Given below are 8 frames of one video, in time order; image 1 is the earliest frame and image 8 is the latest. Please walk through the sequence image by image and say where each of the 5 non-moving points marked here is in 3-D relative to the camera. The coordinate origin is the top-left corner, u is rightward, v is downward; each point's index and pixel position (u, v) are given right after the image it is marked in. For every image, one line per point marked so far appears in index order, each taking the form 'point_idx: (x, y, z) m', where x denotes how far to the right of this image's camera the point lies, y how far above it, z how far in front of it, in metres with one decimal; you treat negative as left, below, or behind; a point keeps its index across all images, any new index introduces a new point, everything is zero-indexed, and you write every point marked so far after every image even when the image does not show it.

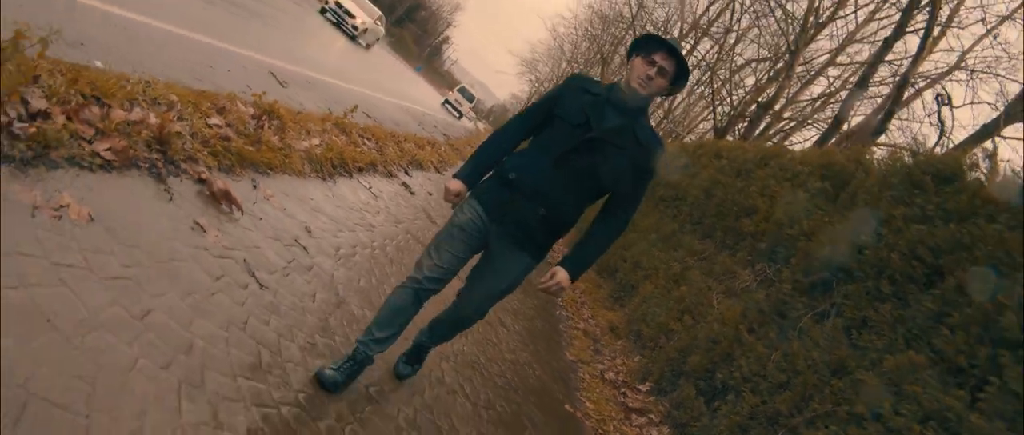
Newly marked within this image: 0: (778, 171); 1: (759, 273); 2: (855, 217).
0: (+2.3, +0.4, +8.3) m
1: (+2.0, -0.4, +7.5) m
2: (+2.2, 0.0, +6.2) m
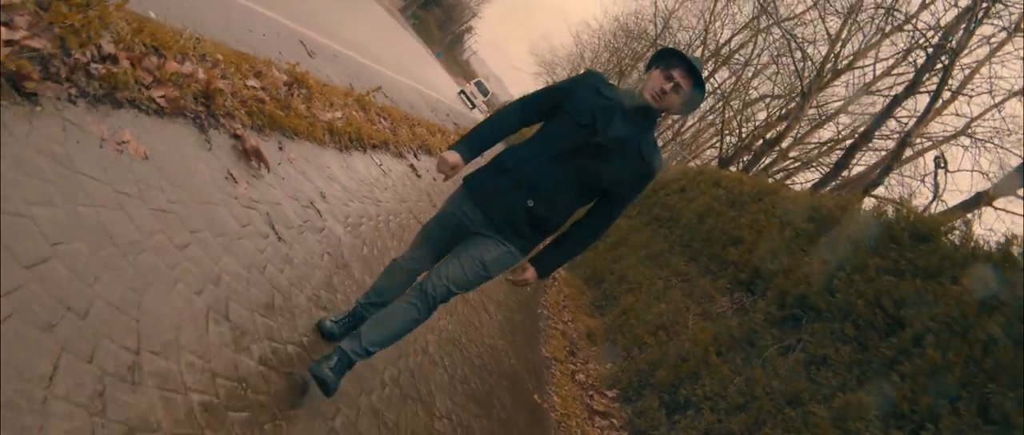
0: (+2.3, +0.1, +8.8) m
1: (+1.9, -0.7, +7.9) m
2: (+2.2, -0.3, +6.7) m
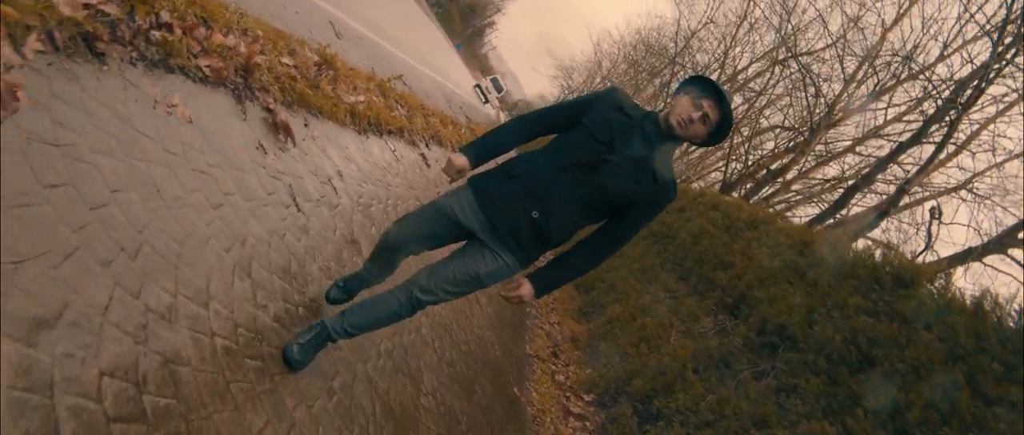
0: (+2.3, -0.2, +9.1) m
1: (+1.8, -0.9, +8.3) m
2: (+2.1, -0.6, +7.0) m
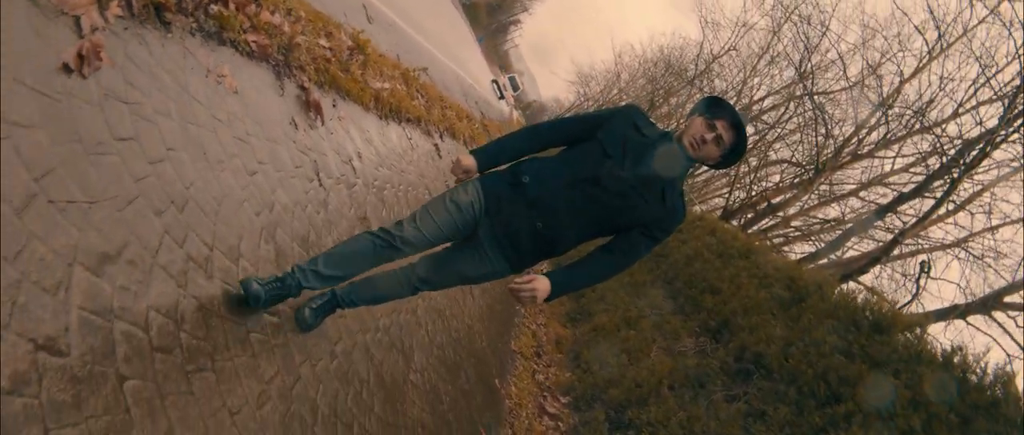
0: (+2.3, -0.5, +9.5) m
1: (+1.7, -1.1, +8.7) m
2: (+2.1, -0.8, +7.4) m
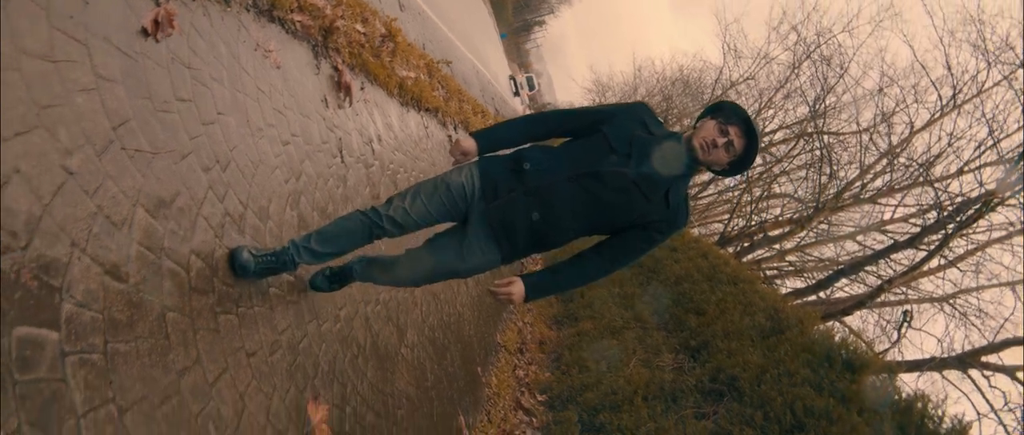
0: (+2.3, -0.8, +9.9) m
1: (+1.5, -1.3, +9.0) m
2: (+2.0, -1.1, +7.8) m
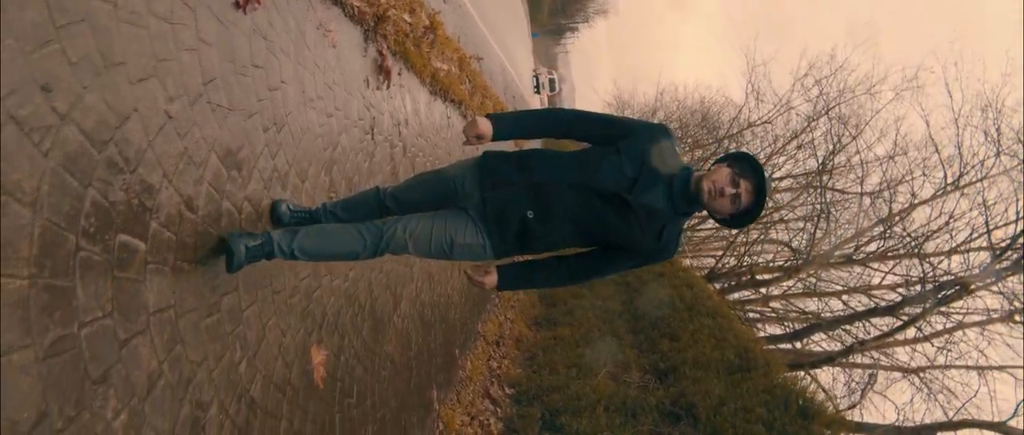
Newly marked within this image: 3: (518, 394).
0: (+2.1, -1.1, +10.4) m
1: (+1.3, -1.5, +9.6) m
2: (+1.8, -1.4, +8.3) m
3: (+0.1, -1.8, +9.9) m
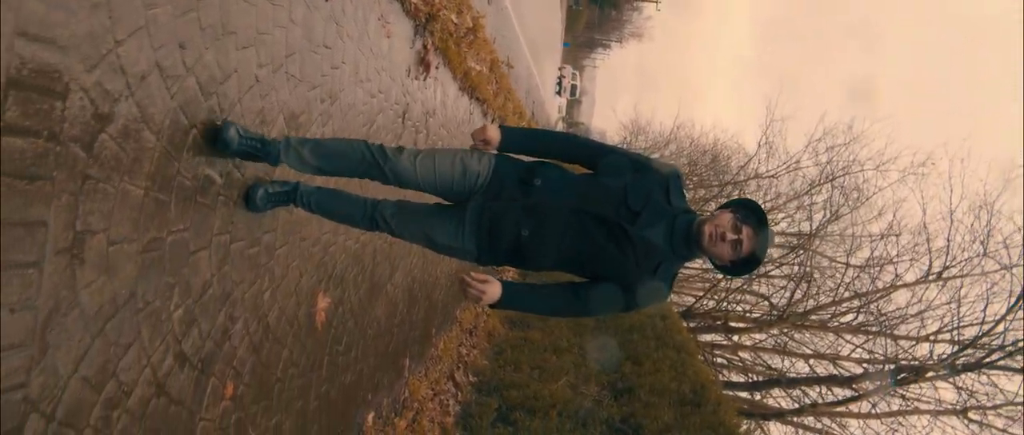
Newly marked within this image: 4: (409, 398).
0: (+1.8, -1.6, +11.1) m
1: (+0.9, -1.8, +10.2) m
2: (+1.4, -1.7, +9.0) m
3: (-0.3, -1.7, +10.5) m
4: (-0.9, -1.5, +8.3) m
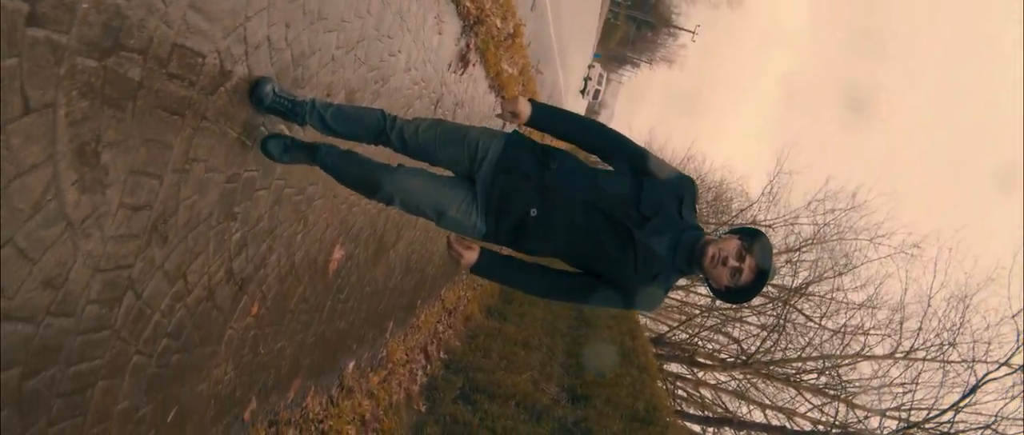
0: (+1.4, -1.8, +11.8) m
1: (+0.5, -1.9, +11.0) m
2: (+1.0, -2.0, +9.7) m
3: (-0.7, -1.6, +11.3) m
4: (-1.2, -1.3, +9.1) m
